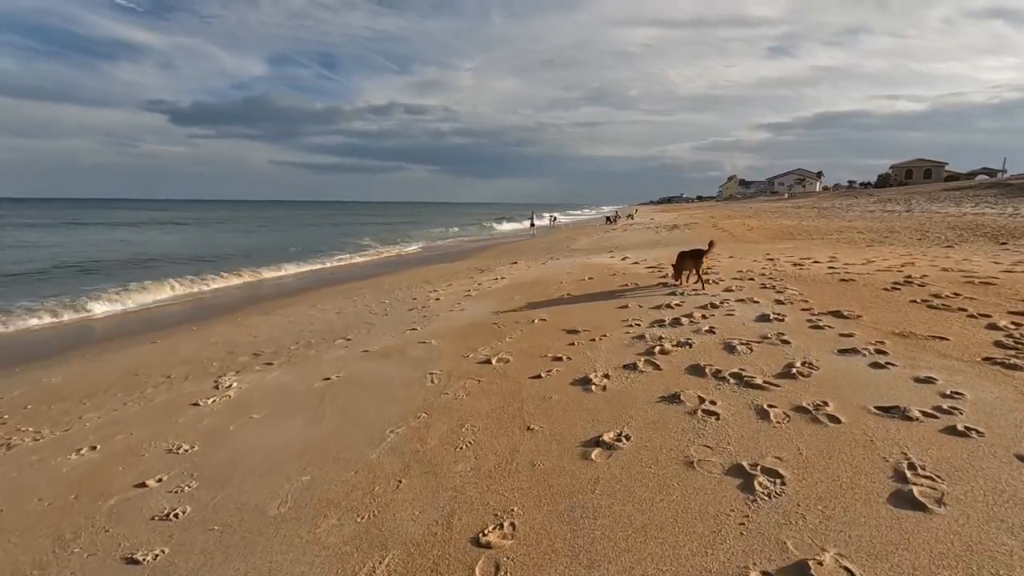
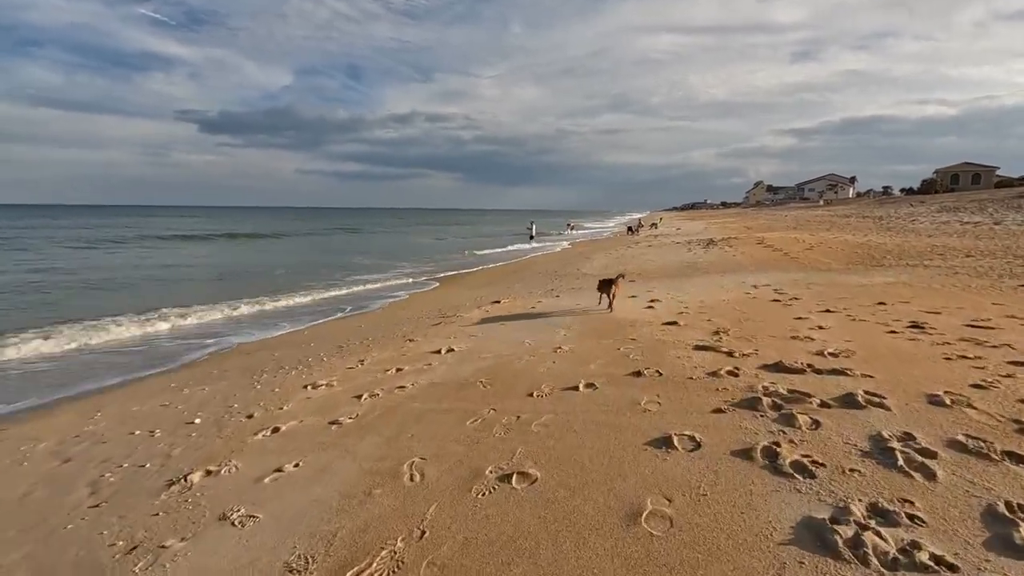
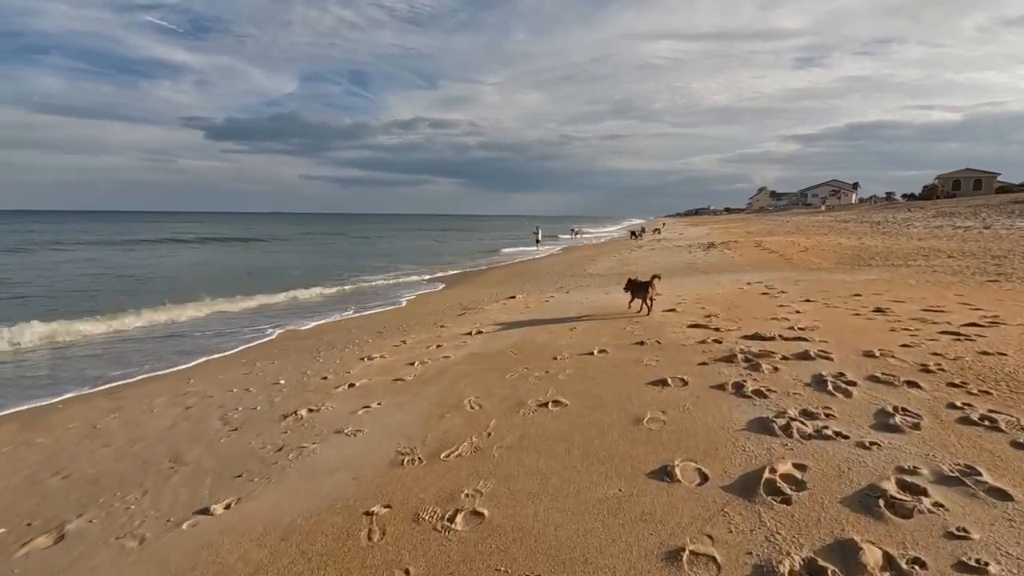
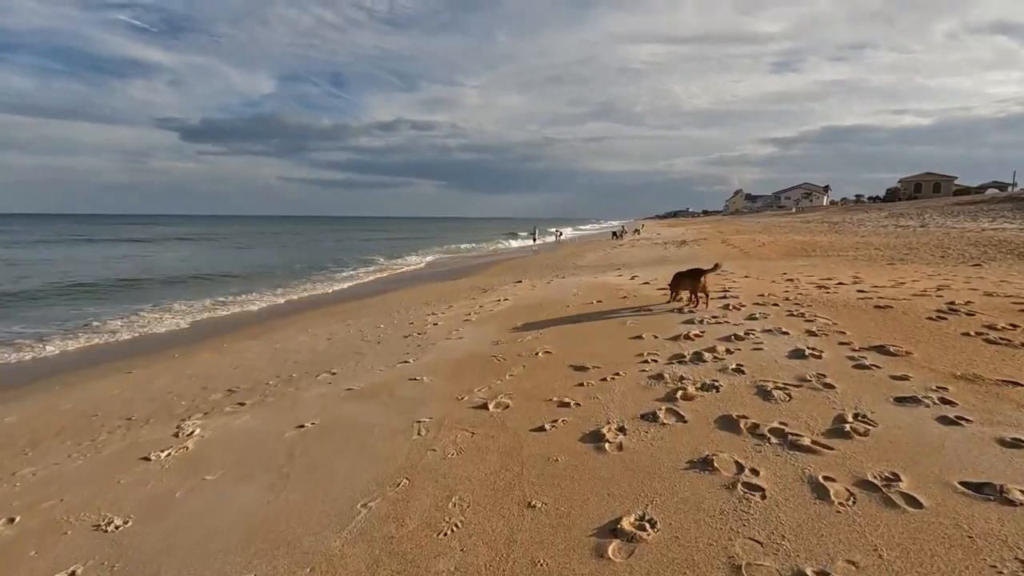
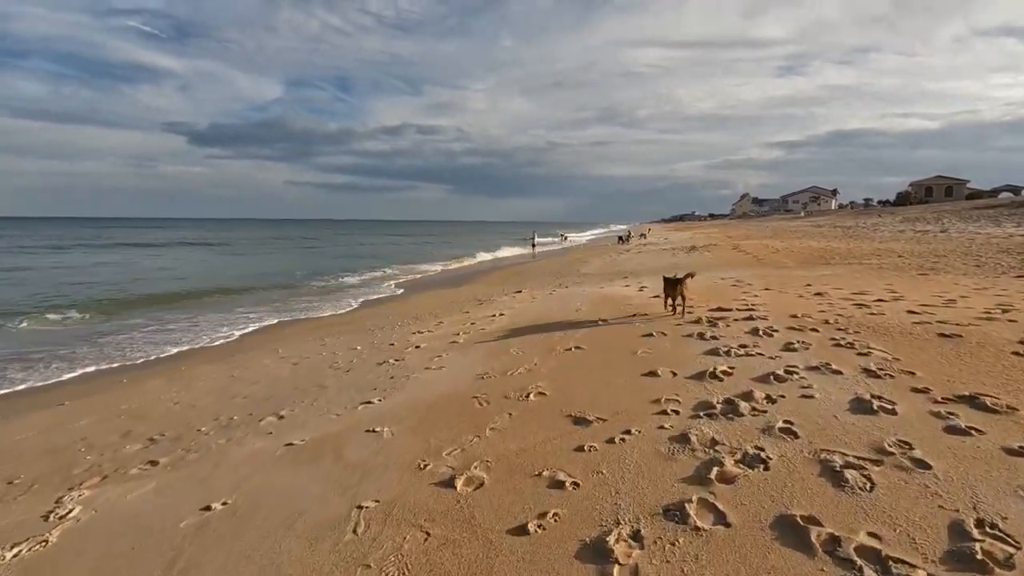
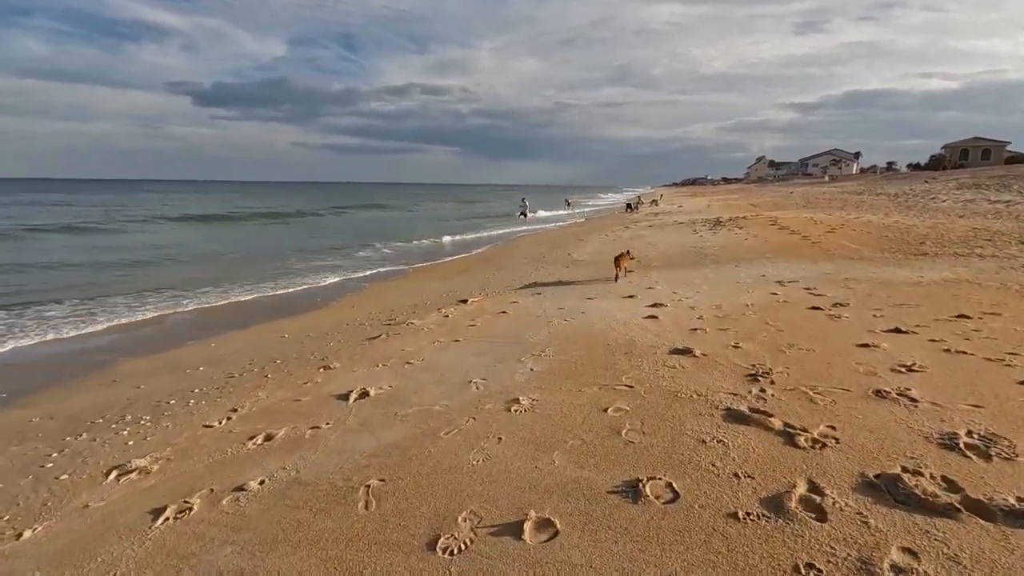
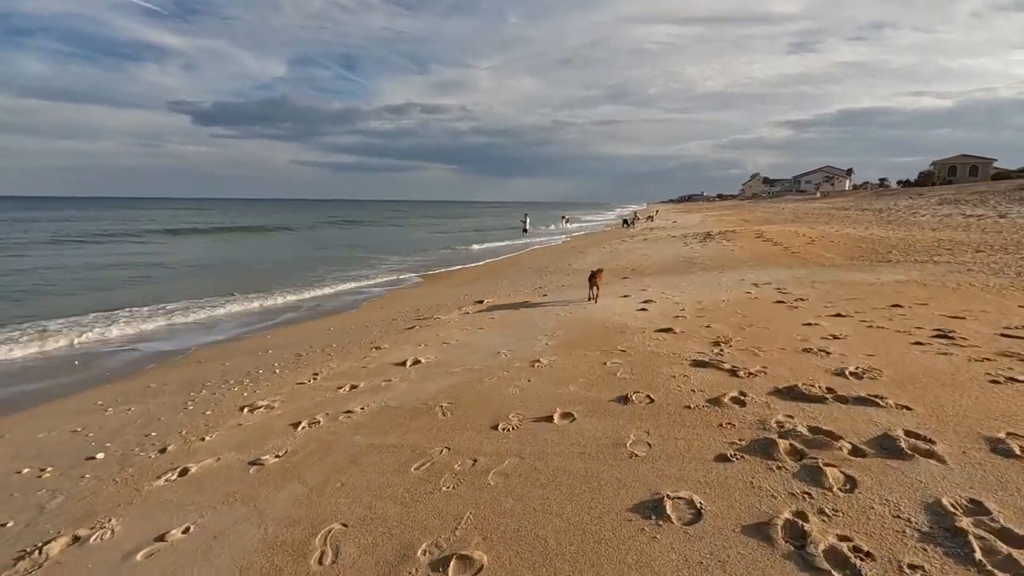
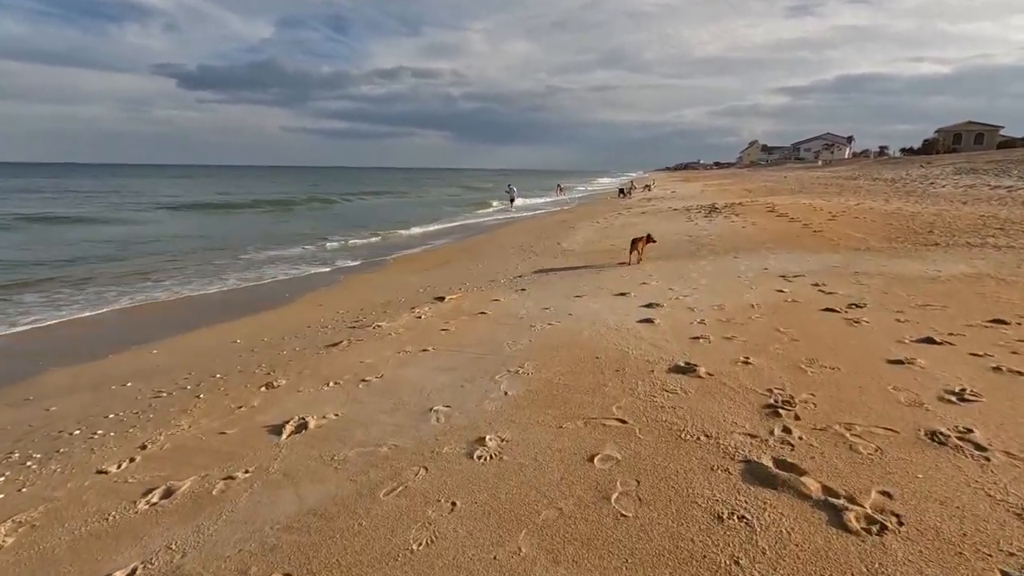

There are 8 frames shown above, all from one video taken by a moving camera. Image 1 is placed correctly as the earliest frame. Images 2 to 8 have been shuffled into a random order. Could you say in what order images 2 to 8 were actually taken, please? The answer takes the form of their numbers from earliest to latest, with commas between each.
4, 5, 3, 2, 7, 6, 8
